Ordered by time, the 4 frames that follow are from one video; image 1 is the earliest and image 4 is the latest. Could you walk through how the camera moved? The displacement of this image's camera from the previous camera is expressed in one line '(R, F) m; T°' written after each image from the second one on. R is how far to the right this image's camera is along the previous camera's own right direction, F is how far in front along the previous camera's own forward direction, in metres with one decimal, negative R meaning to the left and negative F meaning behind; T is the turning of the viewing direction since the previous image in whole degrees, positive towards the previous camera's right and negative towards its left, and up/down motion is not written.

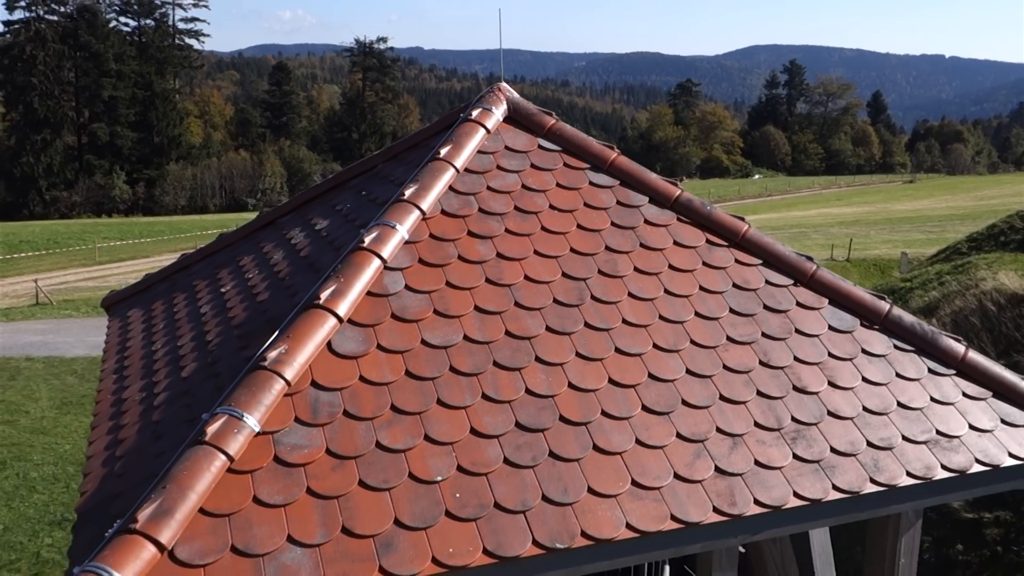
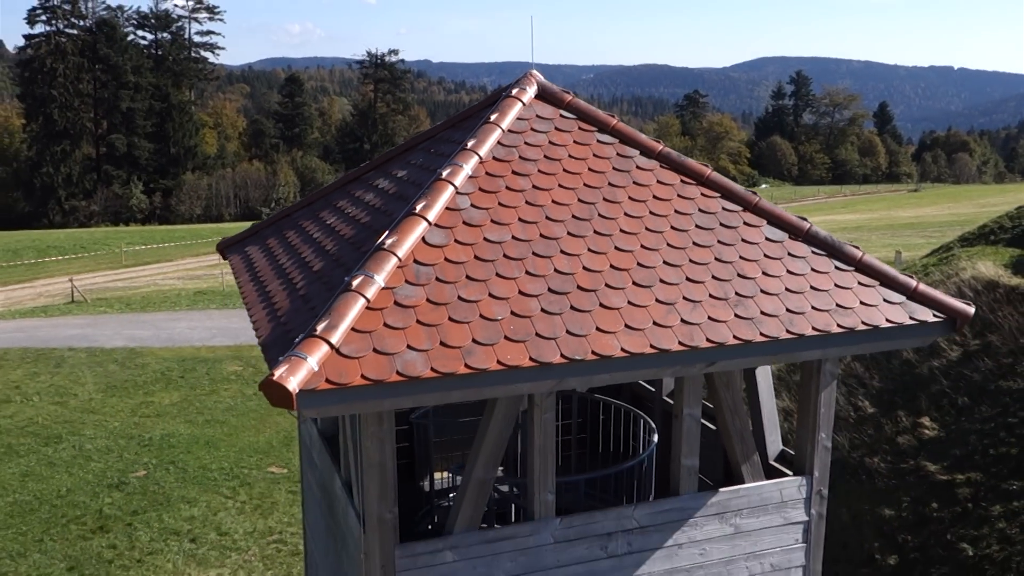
(-0.1, -1.1) m; -1°
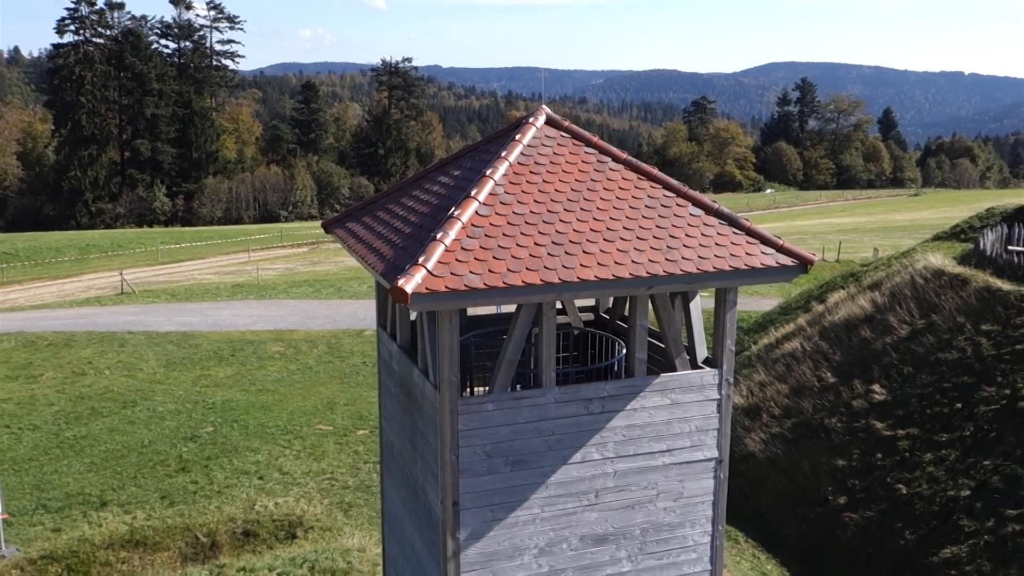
(-0.1, -2.2) m; -1°
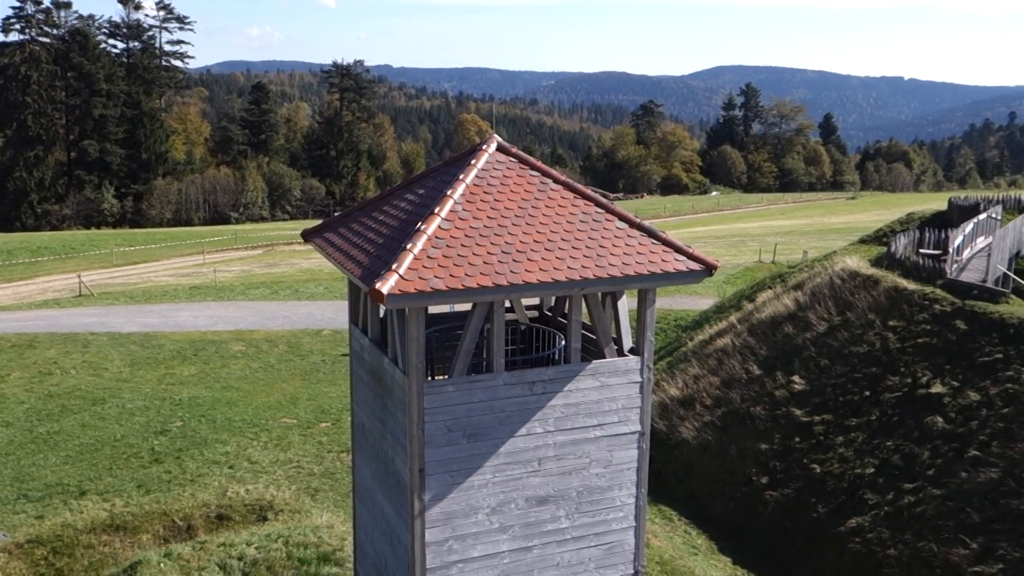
(0.0, -1.1) m; +3°
